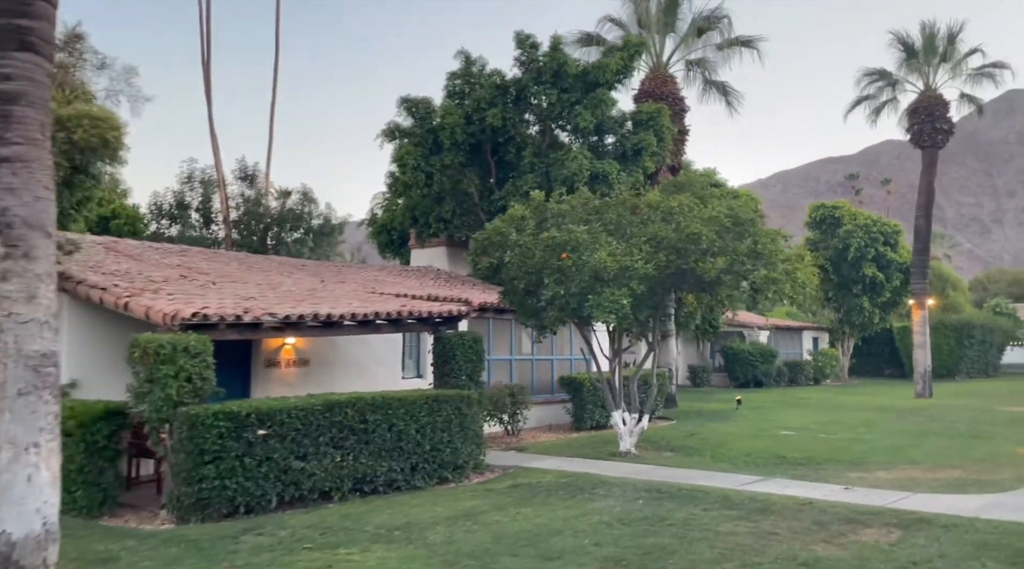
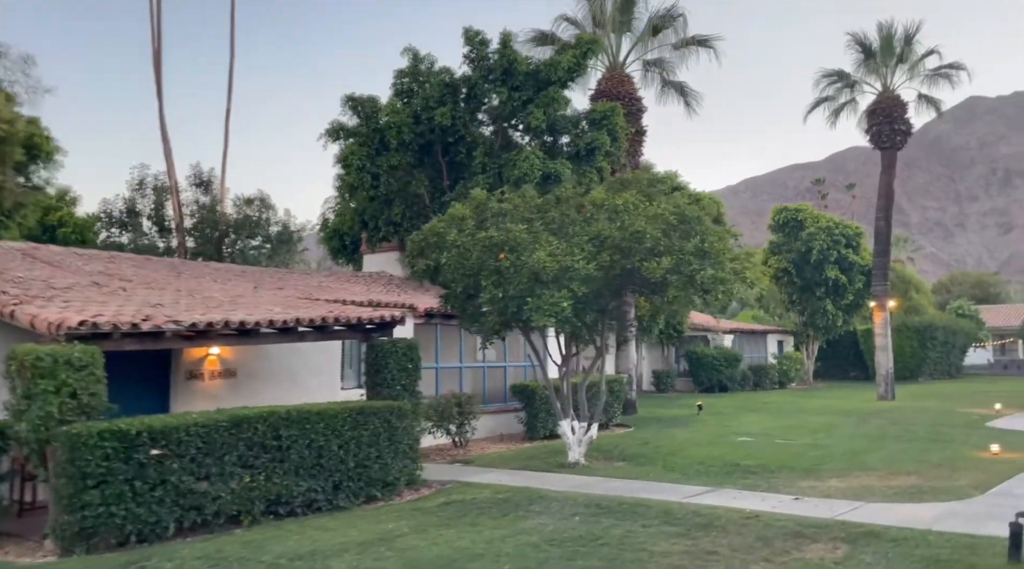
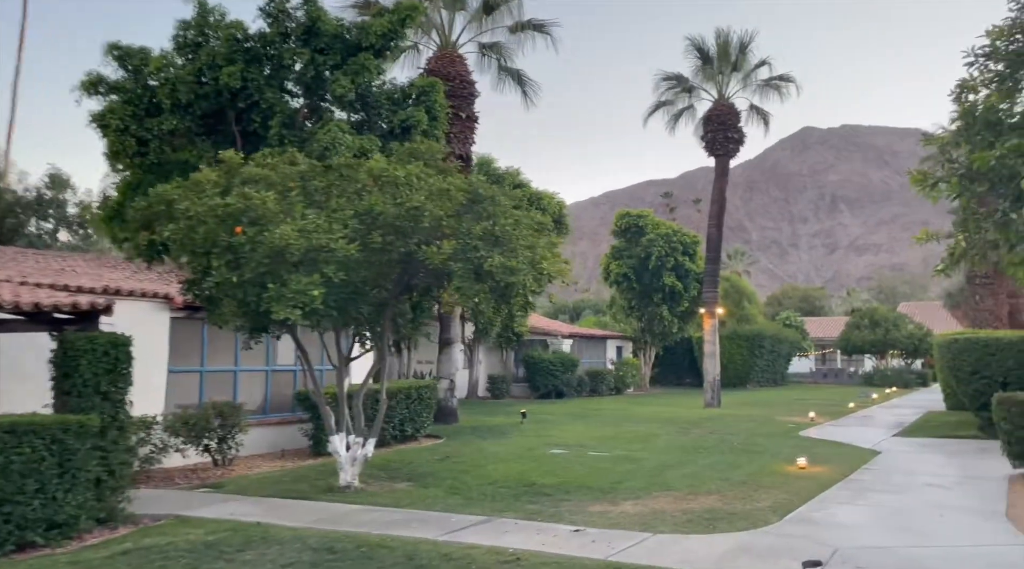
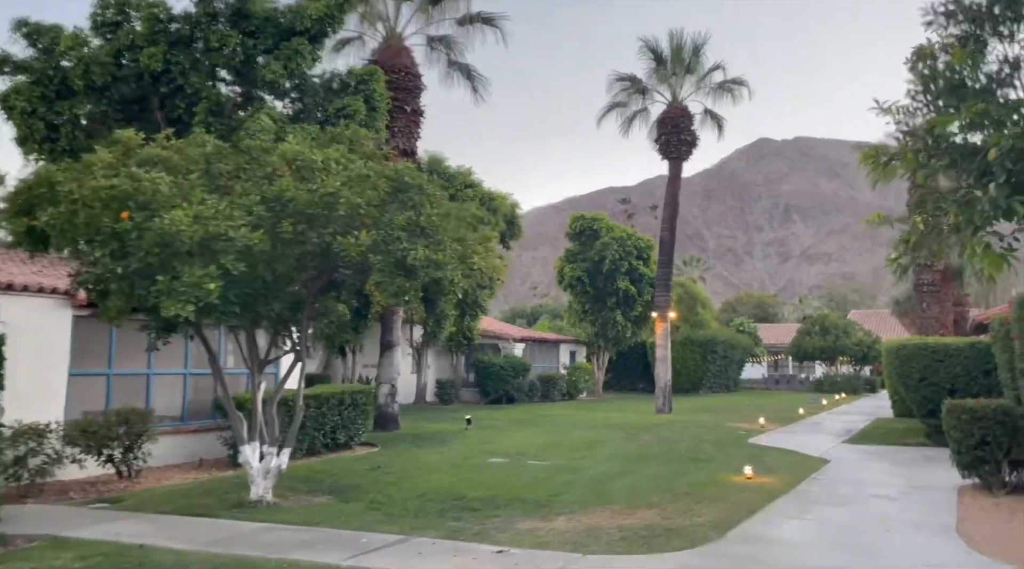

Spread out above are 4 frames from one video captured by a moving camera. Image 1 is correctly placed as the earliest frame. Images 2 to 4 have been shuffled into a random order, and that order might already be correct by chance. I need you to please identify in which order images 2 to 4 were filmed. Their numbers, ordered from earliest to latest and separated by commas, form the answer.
2, 3, 4
